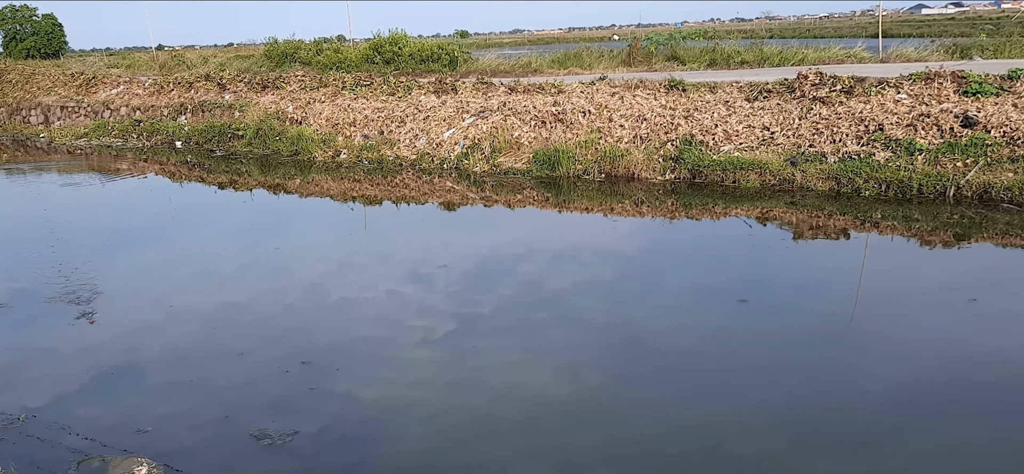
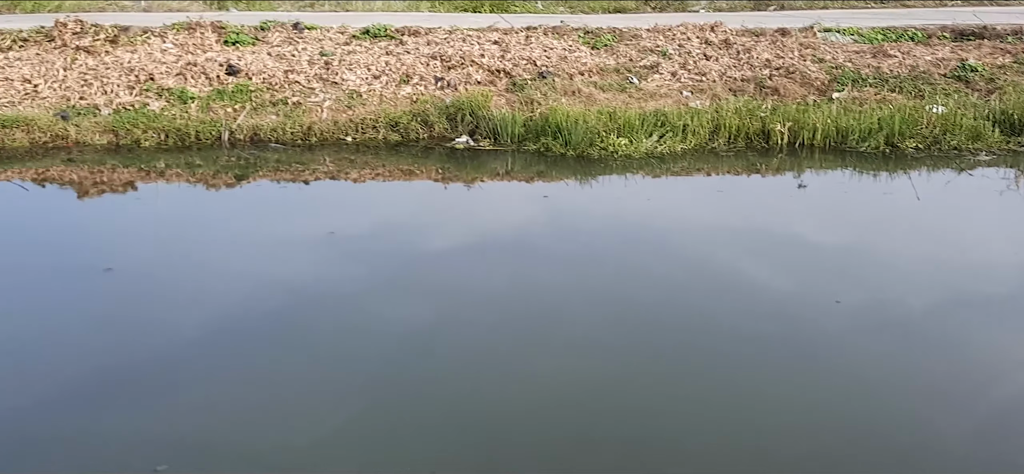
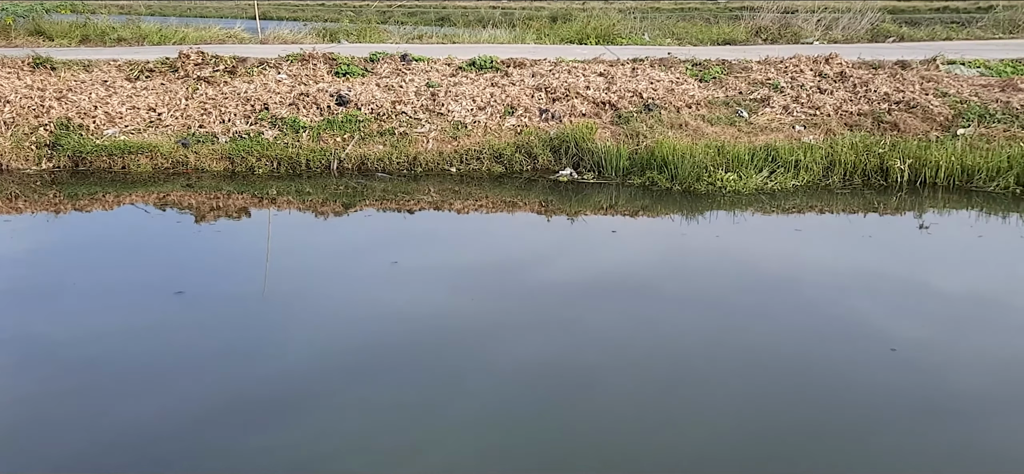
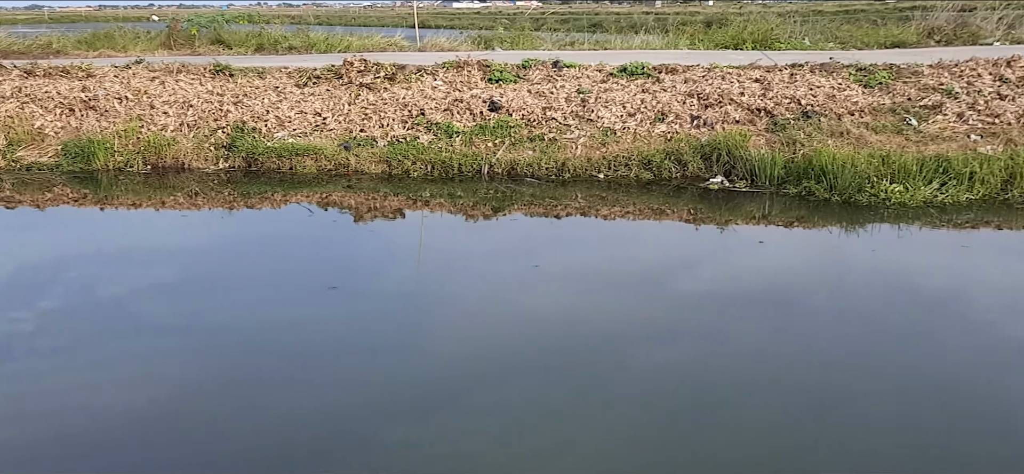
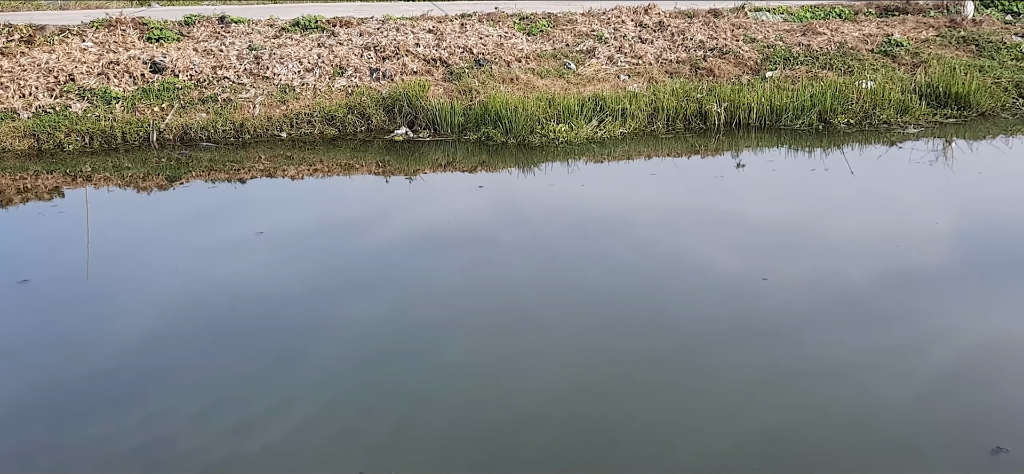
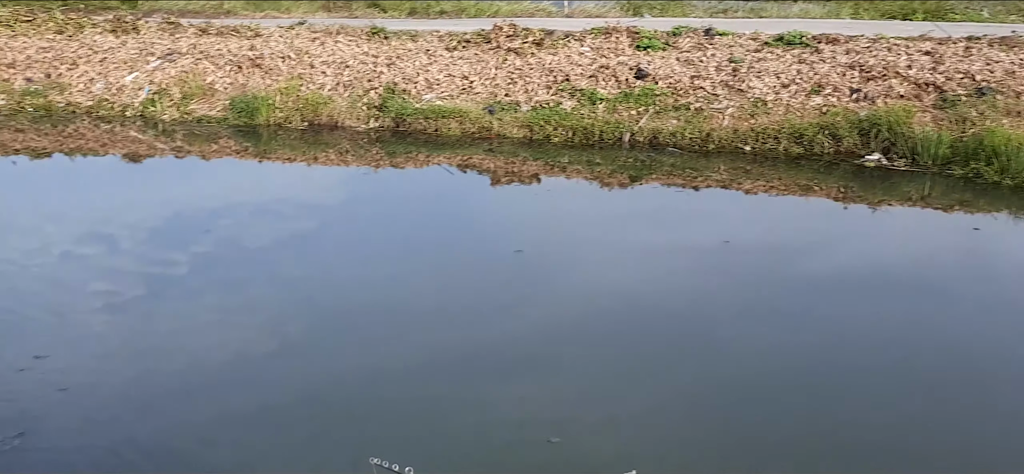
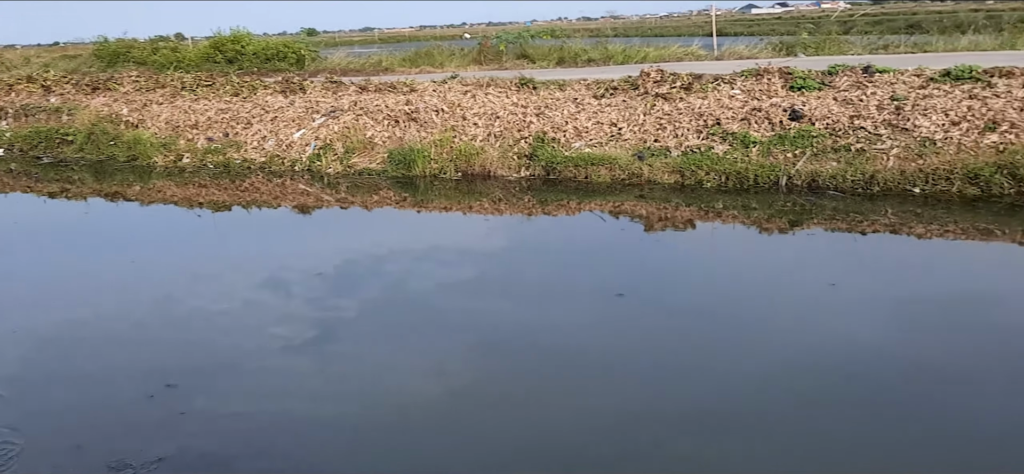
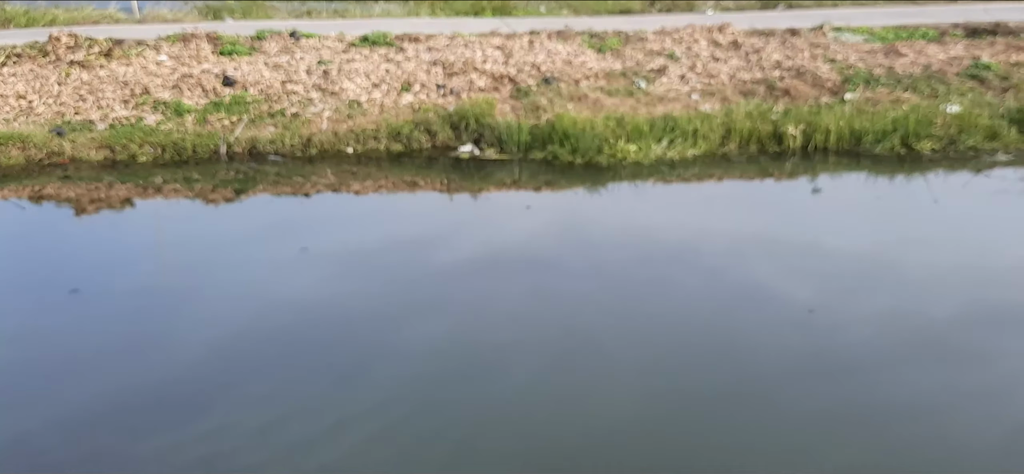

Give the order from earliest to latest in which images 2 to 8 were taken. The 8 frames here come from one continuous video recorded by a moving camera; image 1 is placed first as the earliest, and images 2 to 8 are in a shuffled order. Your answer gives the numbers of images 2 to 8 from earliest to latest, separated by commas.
7, 4, 3, 8, 5, 2, 6
